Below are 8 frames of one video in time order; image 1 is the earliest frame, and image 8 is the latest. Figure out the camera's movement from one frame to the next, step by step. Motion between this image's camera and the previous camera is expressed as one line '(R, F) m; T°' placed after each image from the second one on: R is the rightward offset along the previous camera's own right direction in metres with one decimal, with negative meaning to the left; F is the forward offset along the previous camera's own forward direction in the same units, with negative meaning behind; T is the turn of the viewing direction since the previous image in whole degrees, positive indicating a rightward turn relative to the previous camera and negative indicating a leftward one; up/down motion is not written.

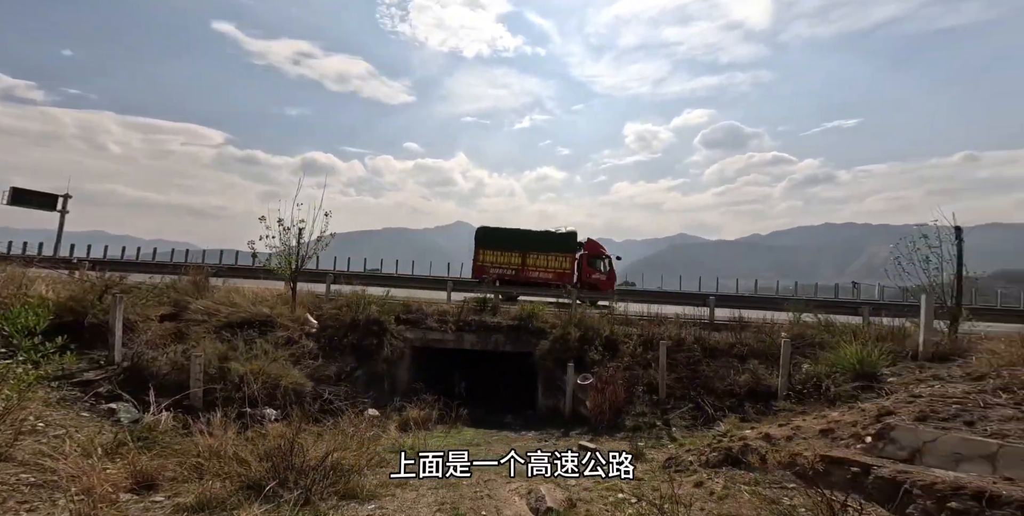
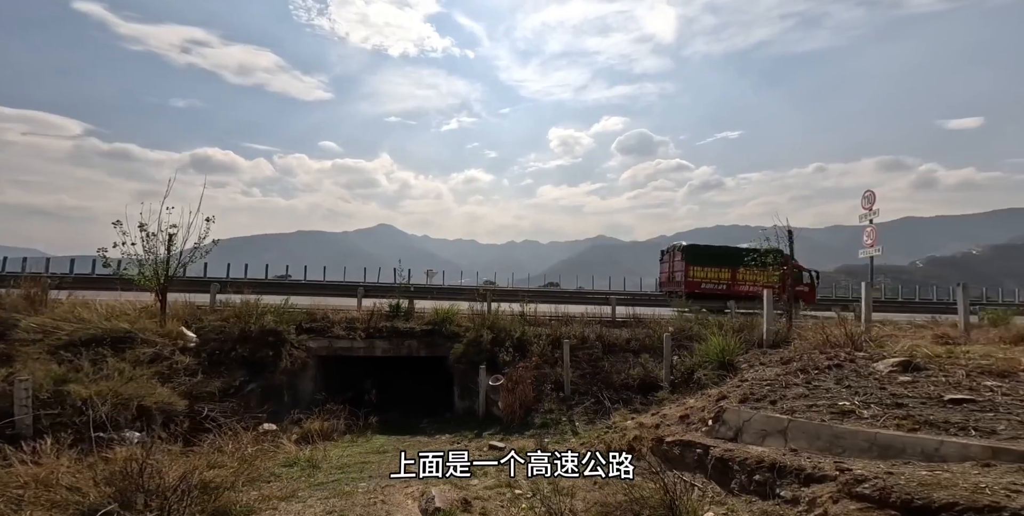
(+0.5, -0.6) m; +8°
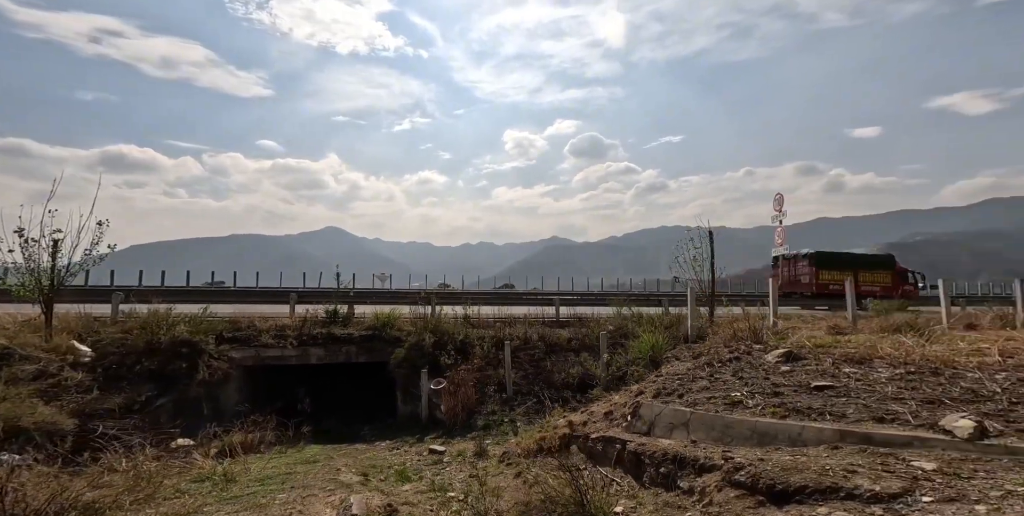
(+0.5, -0.1) m; +5°
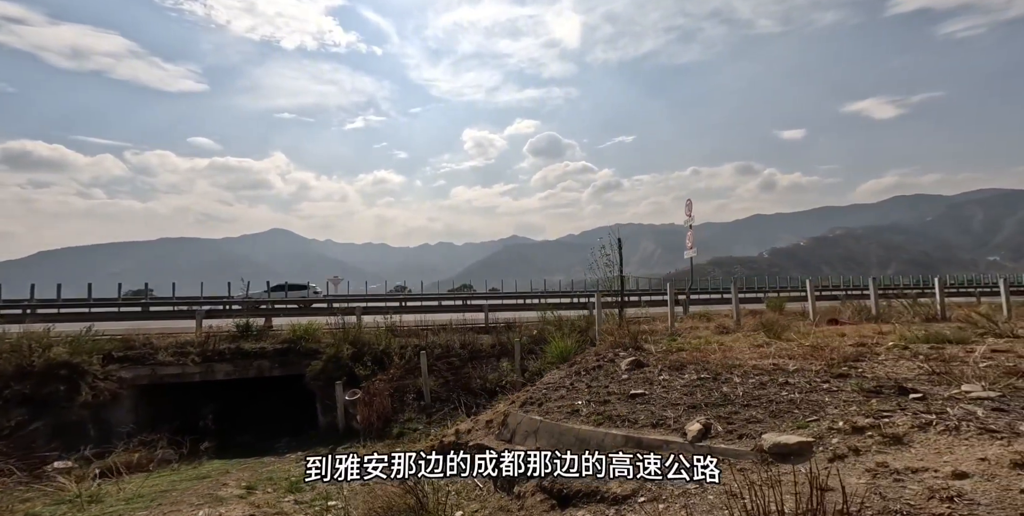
(+1.0, -0.4) m; +6°
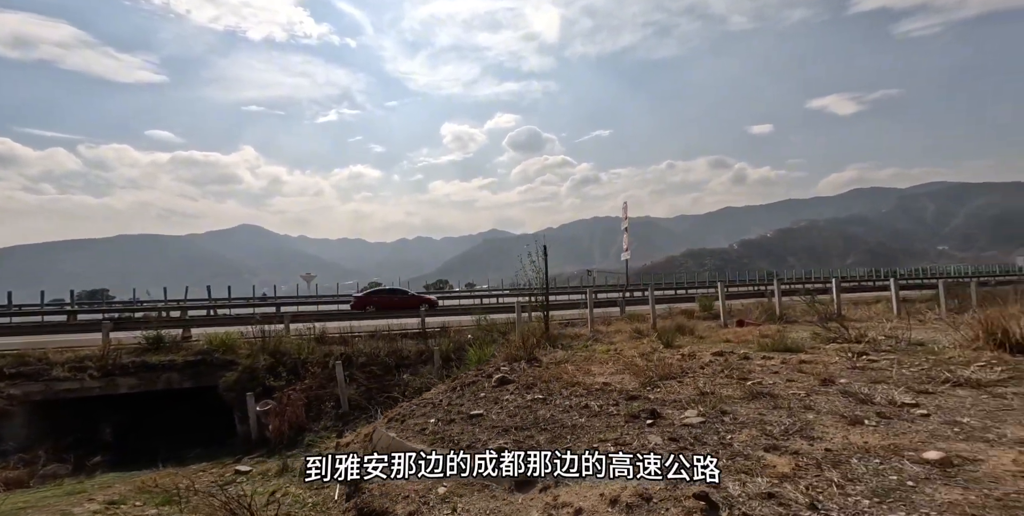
(+1.2, -0.4) m; +4°
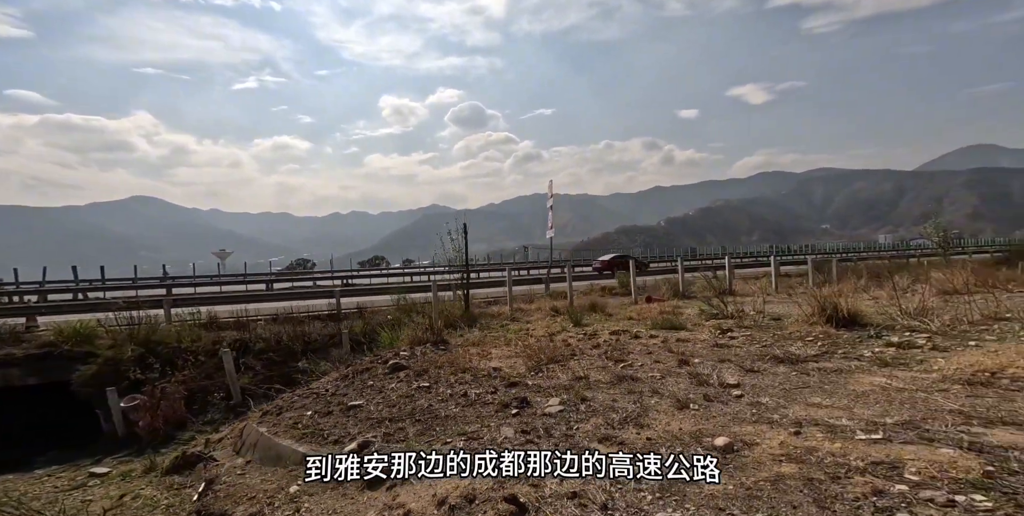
(+0.4, +0.1) m; +7°
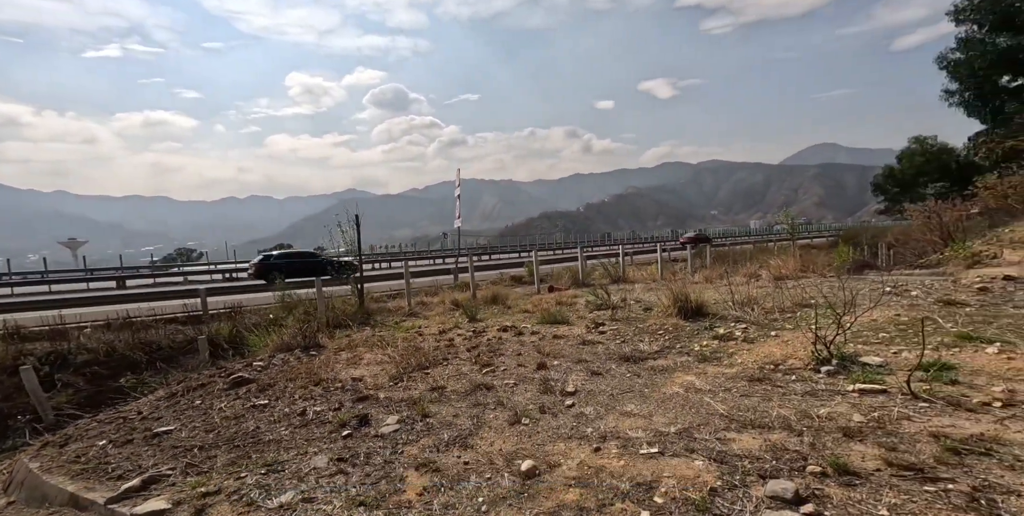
(+0.5, +0.1) m; +9°
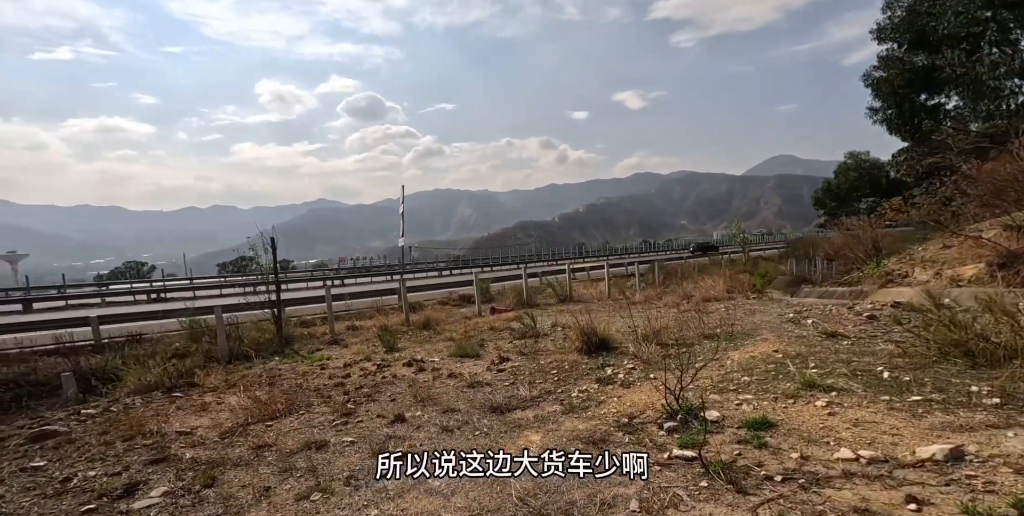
(+1.1, +0.3) m; +2°
